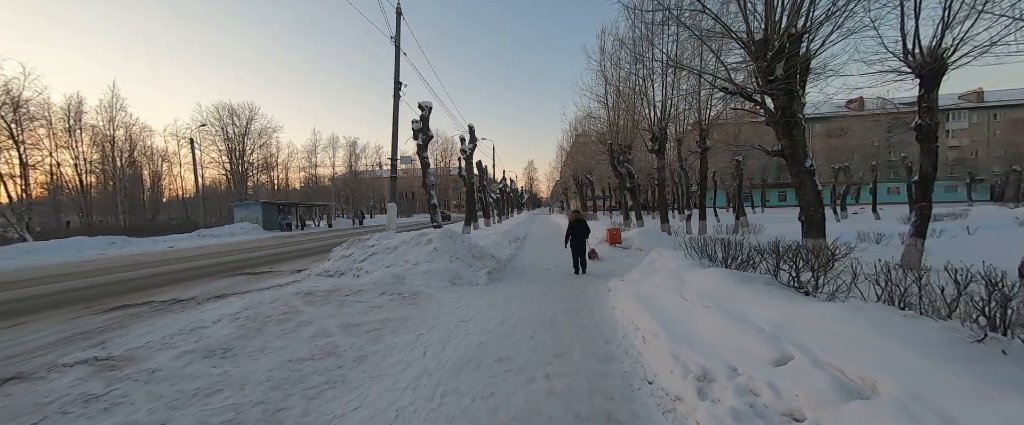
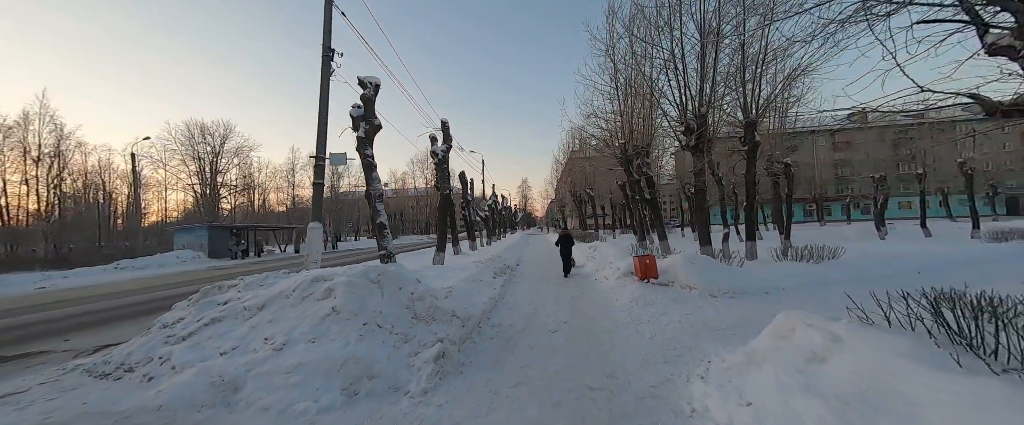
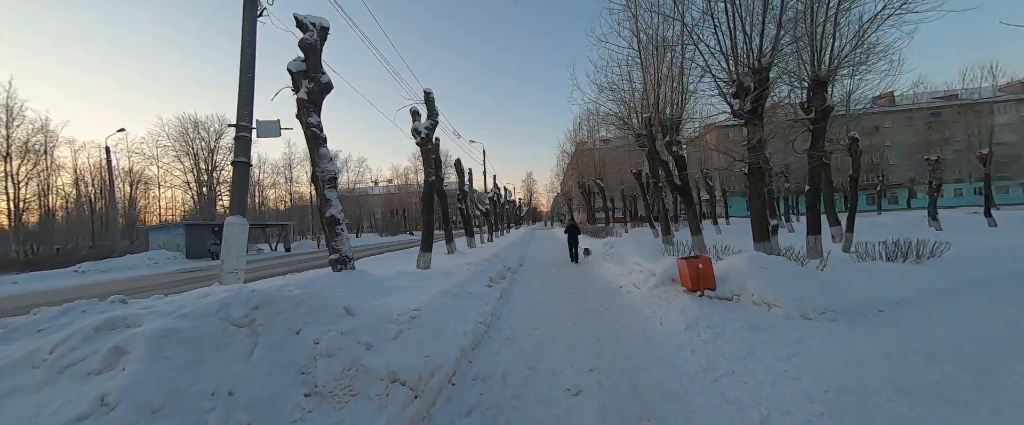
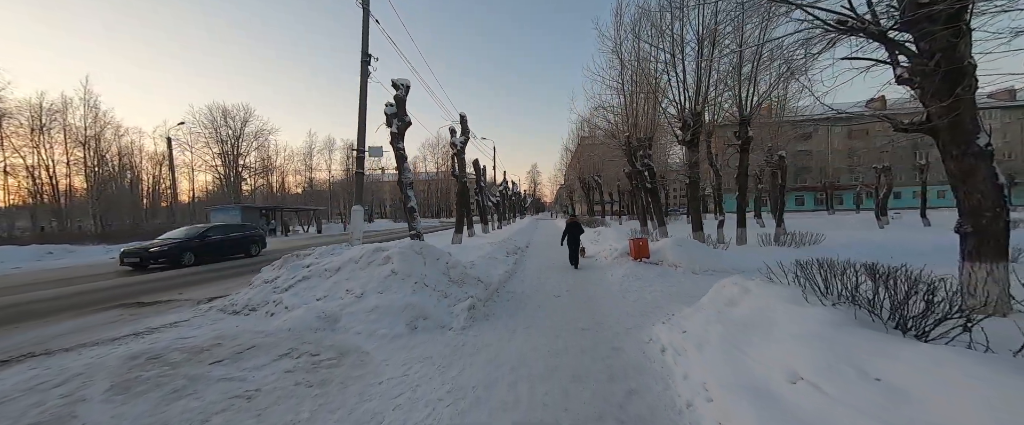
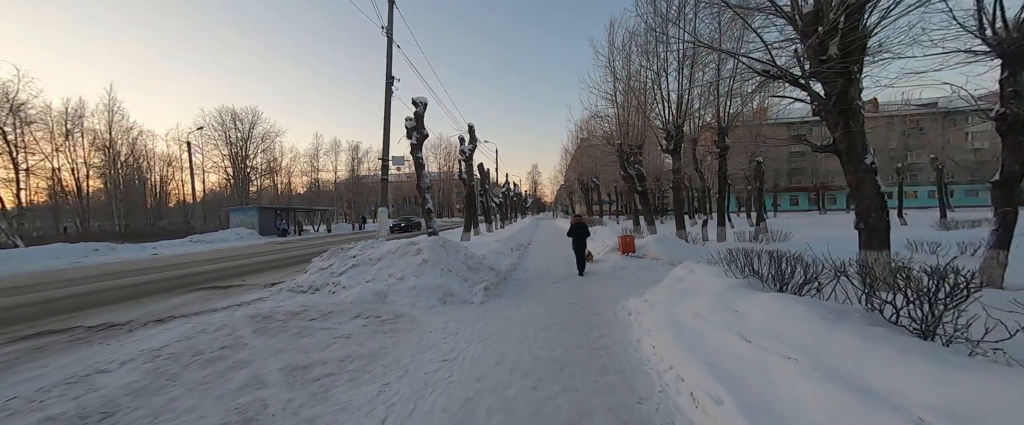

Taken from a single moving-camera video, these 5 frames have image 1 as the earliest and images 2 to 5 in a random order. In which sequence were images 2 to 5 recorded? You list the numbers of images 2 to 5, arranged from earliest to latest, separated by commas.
5, 4, 2, 3
